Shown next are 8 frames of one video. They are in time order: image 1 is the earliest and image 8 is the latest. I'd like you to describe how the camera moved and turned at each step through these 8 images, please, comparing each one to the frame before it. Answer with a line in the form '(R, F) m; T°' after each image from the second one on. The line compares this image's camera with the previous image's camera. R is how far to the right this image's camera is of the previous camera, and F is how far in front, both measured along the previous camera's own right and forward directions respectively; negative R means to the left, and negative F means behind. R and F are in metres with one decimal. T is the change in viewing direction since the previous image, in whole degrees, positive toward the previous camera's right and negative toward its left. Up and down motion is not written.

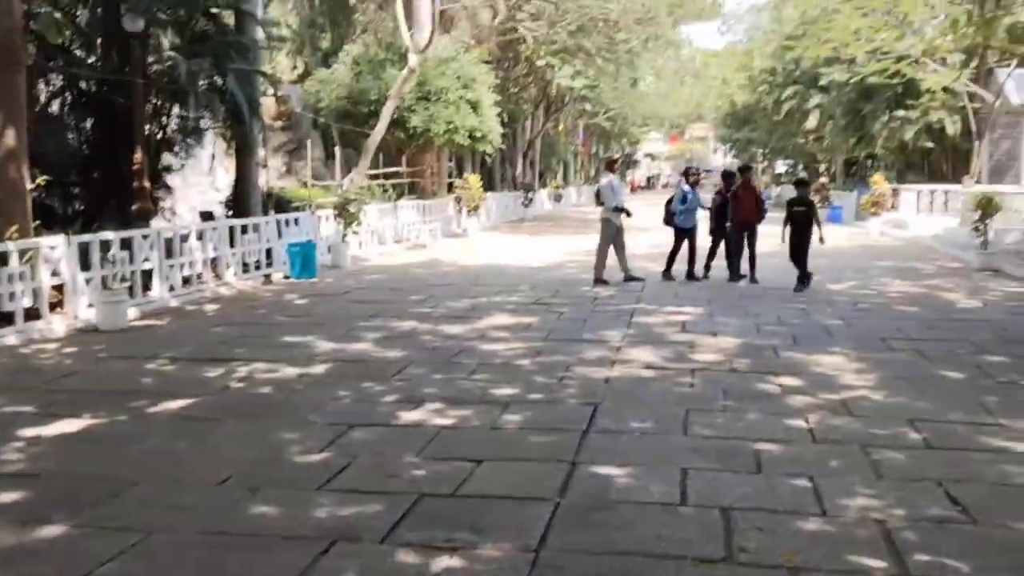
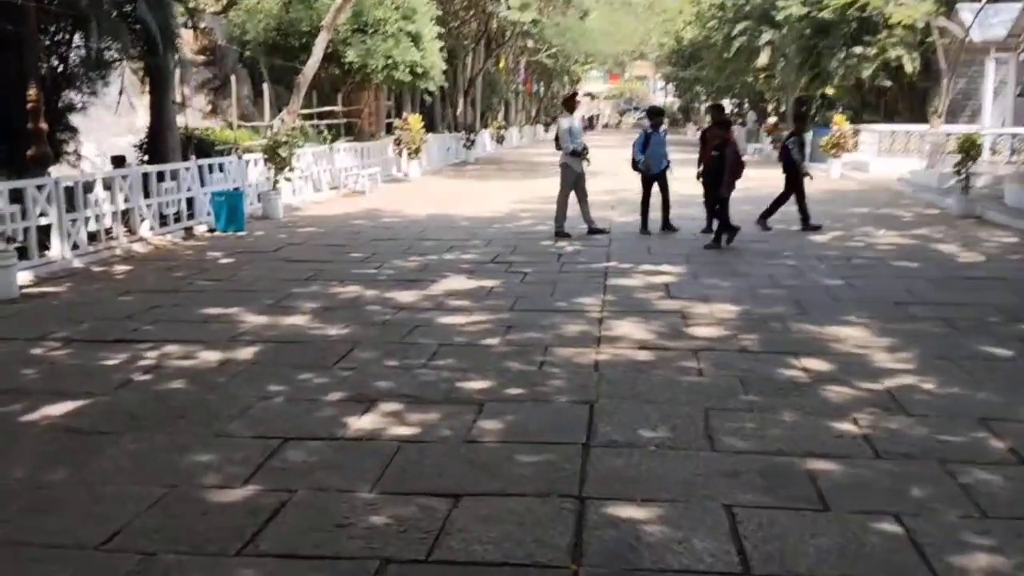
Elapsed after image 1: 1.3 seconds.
(-0.2, +1.2) m; +4°
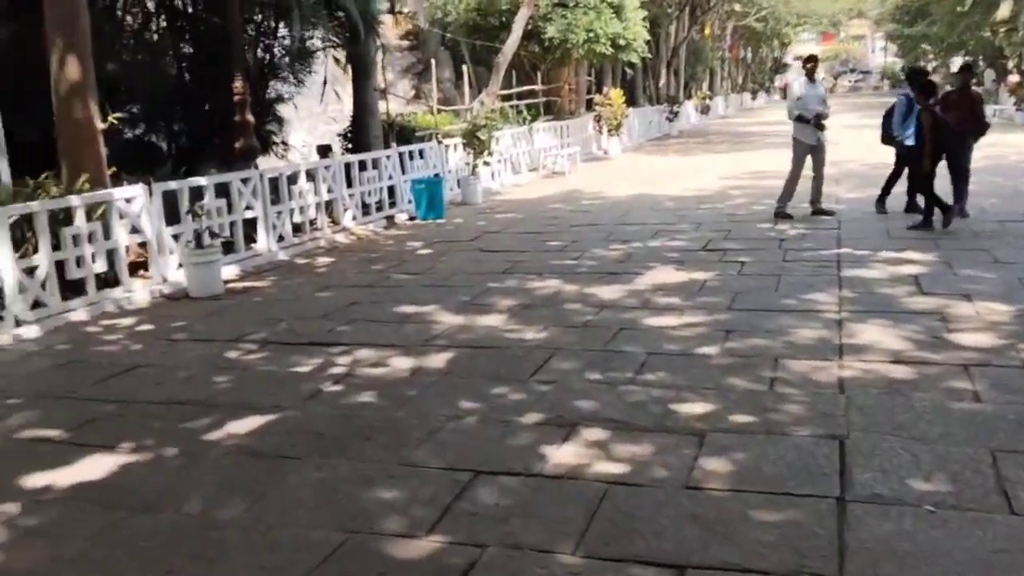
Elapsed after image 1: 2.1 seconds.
(-0.1, +0.7) m; -12°
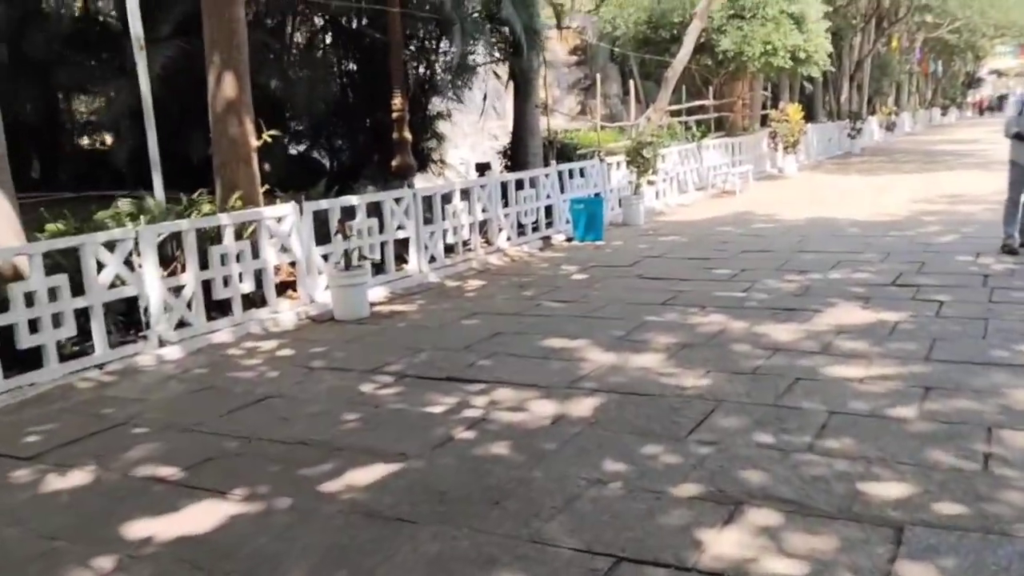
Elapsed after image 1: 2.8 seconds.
(0.0, +0.6) m; -10°
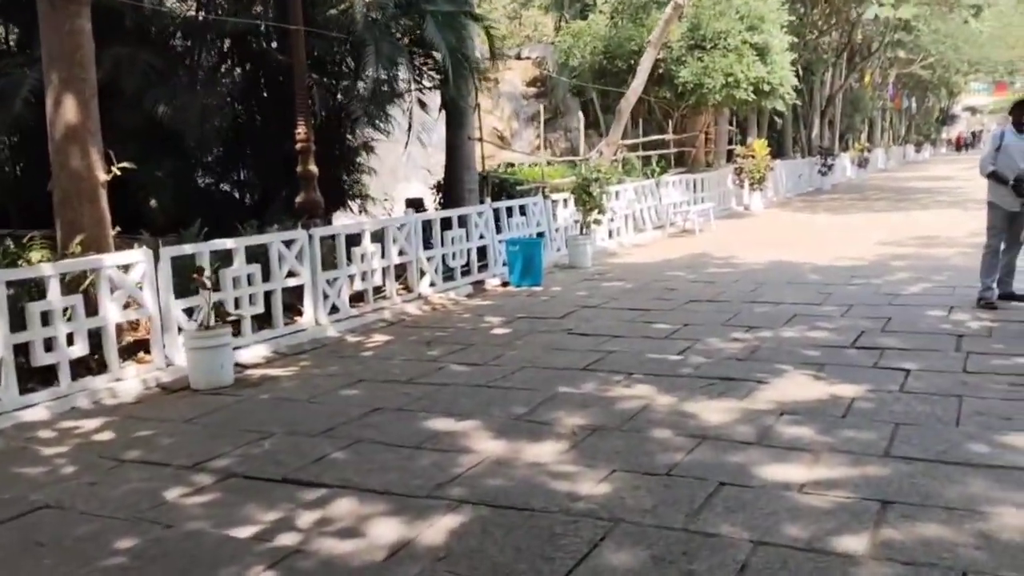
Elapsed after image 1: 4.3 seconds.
(+0.6, +1.2) m; +1°
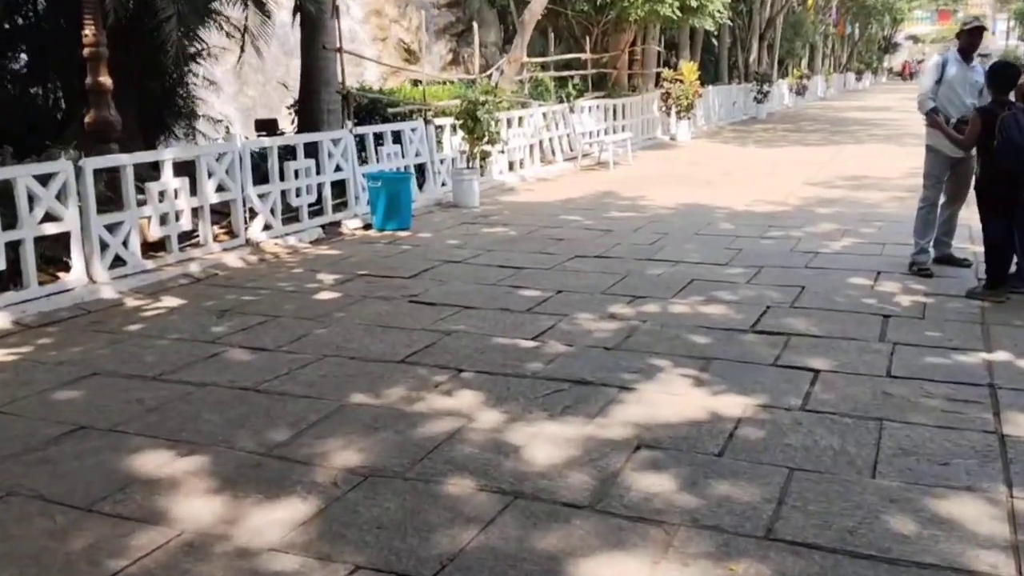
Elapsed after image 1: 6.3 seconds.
(+0.8, +1.6) m; +4°
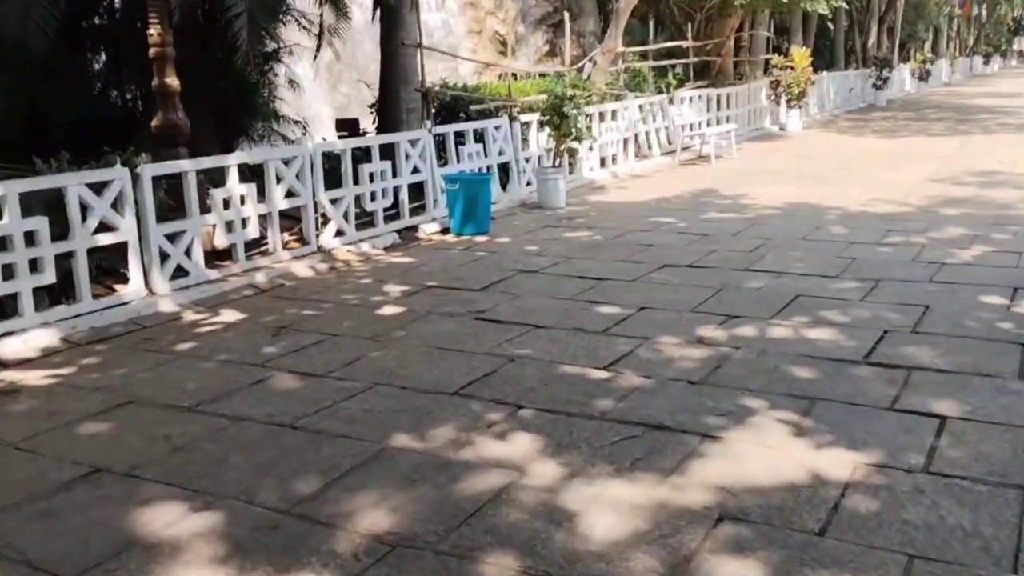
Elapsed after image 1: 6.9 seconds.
(+0.2, +0.6) m; -6°
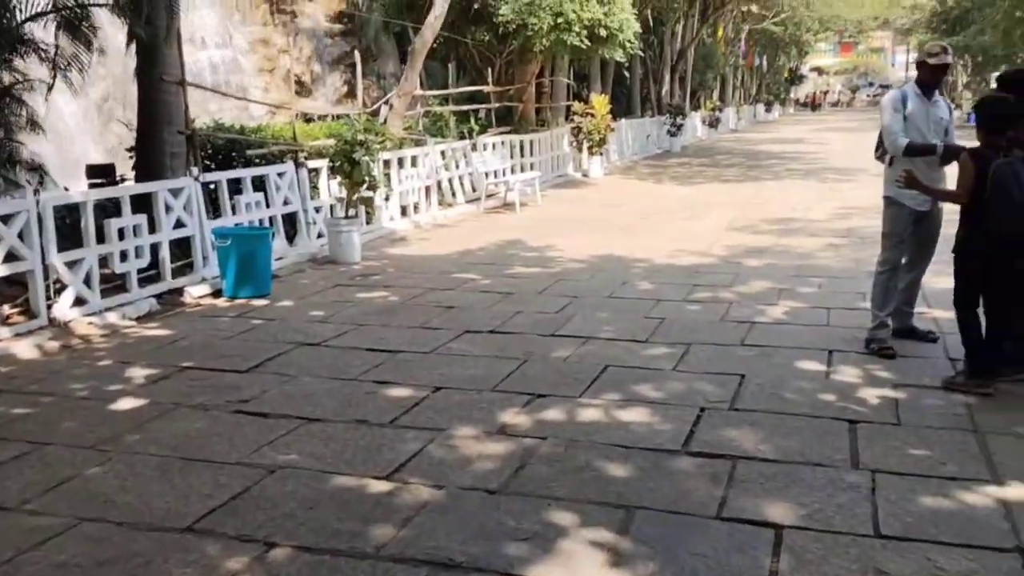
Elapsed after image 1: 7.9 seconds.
(+0.2, +0.8) m; +11°
